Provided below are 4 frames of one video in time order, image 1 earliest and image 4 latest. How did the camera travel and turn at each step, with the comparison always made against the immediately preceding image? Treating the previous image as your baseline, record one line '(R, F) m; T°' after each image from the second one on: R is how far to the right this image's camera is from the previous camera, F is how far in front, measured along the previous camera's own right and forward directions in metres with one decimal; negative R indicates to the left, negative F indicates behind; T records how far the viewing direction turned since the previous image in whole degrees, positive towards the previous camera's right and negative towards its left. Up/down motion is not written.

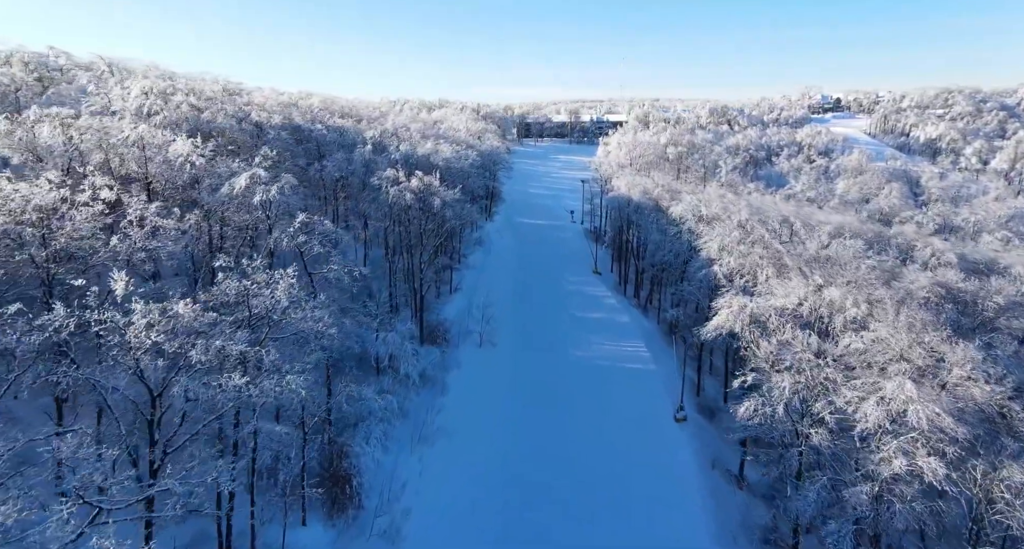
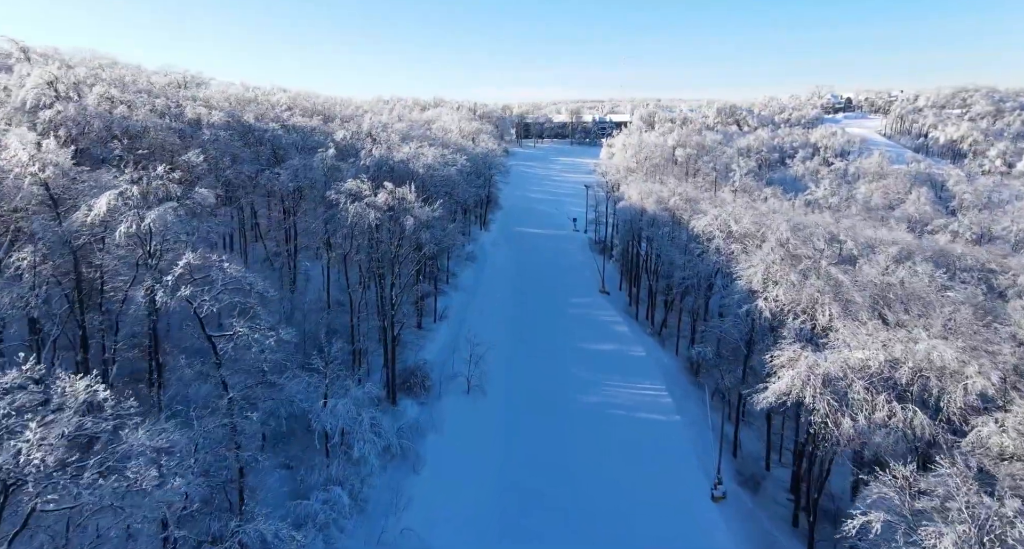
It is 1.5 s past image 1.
(+0.3, +9.0) m; 0°
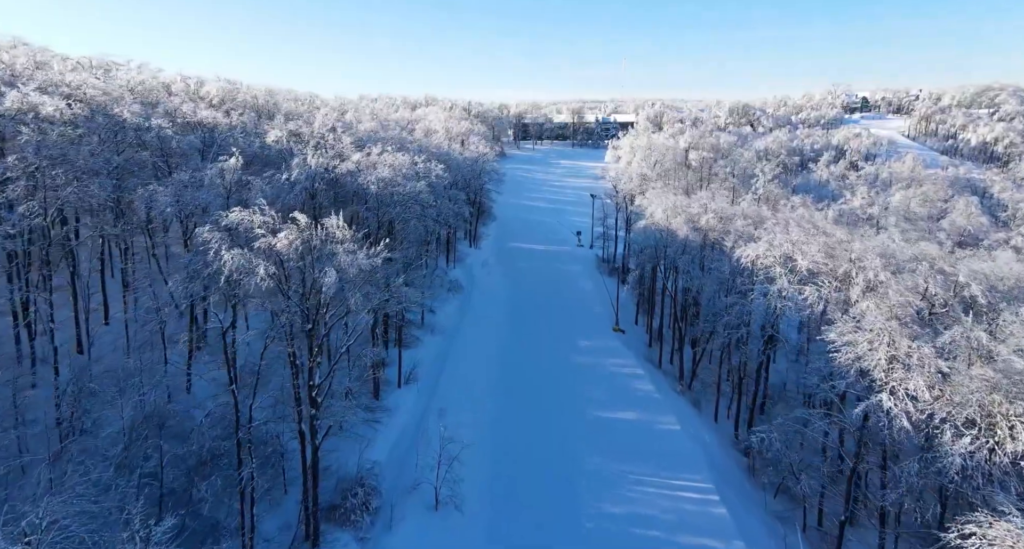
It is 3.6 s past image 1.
(+0.5, +13.0) m; 0°
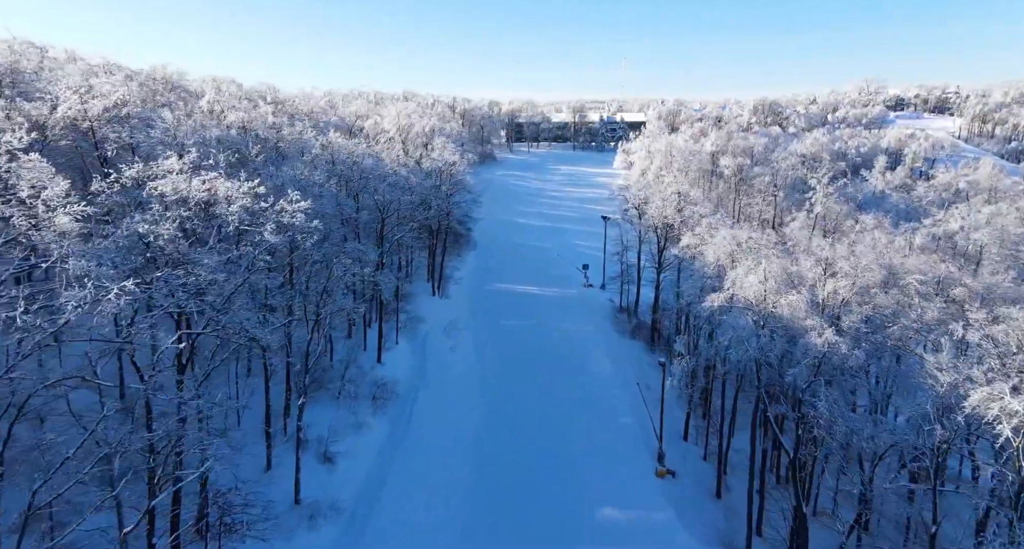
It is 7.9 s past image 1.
(+1.5, +24.3) m; 0°
